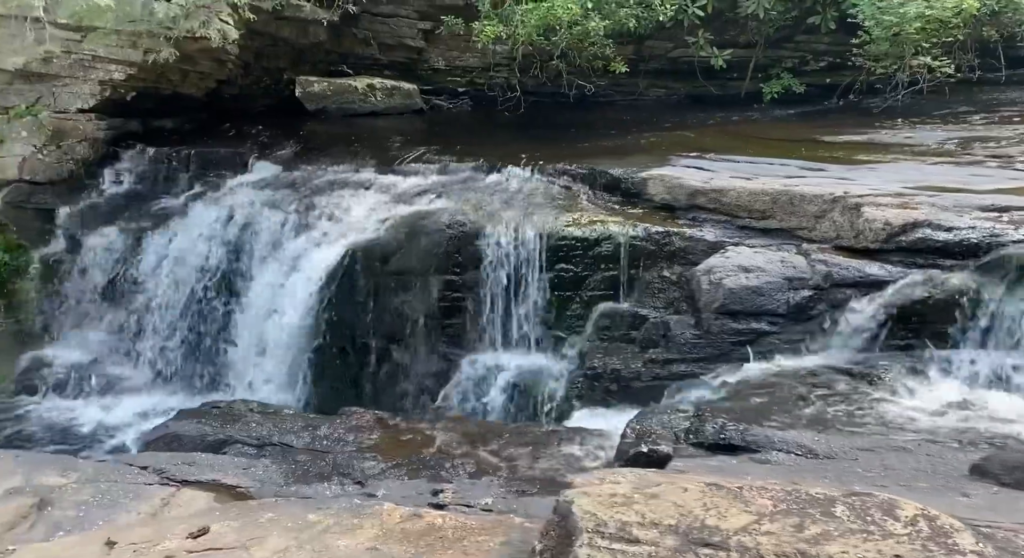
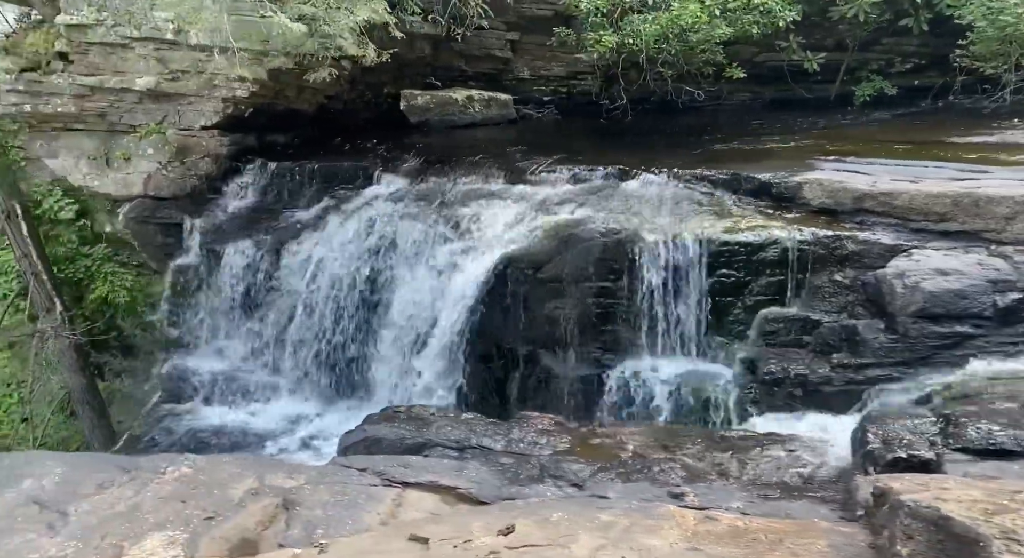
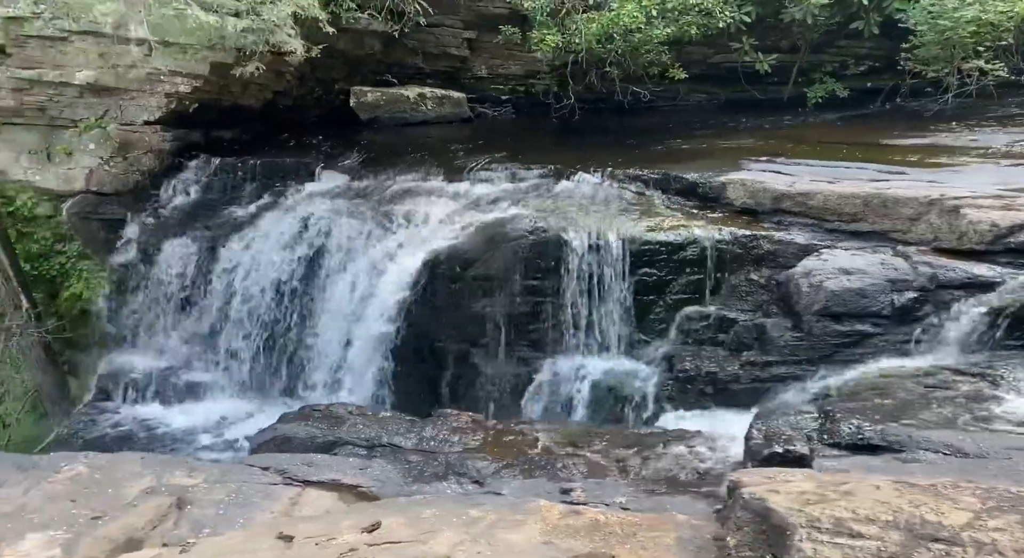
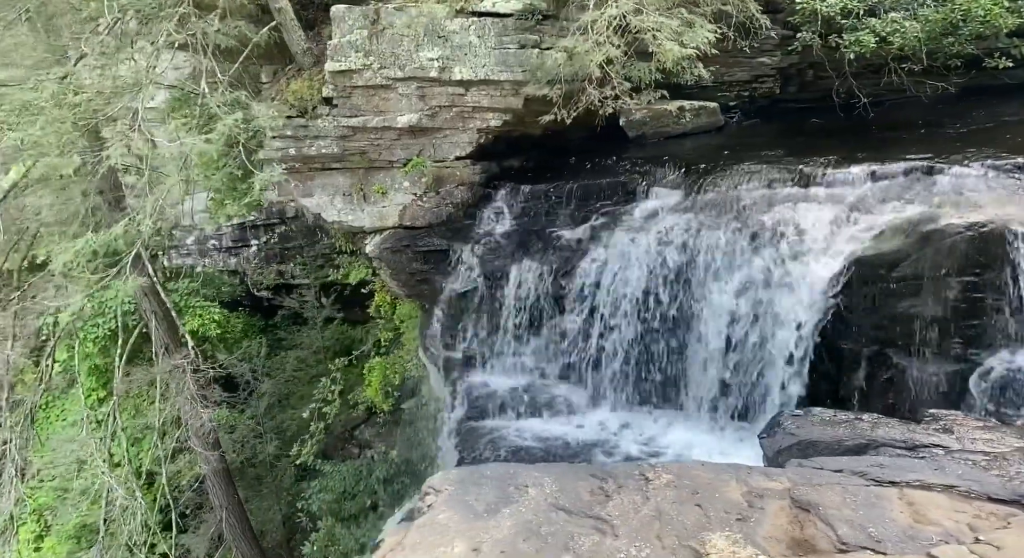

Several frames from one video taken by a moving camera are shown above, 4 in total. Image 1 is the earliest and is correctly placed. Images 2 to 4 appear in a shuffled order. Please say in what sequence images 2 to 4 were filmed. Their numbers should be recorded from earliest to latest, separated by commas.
3, 2, 4
